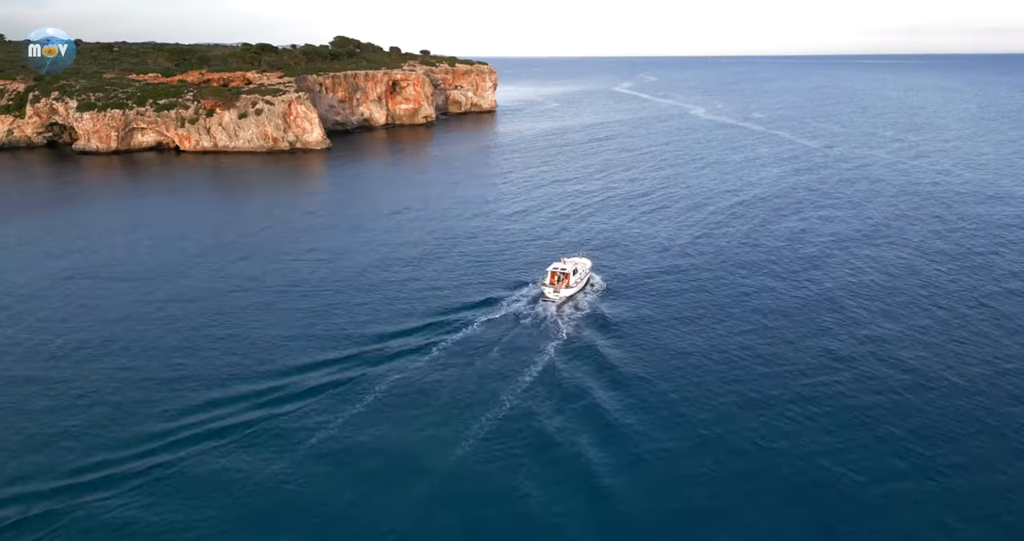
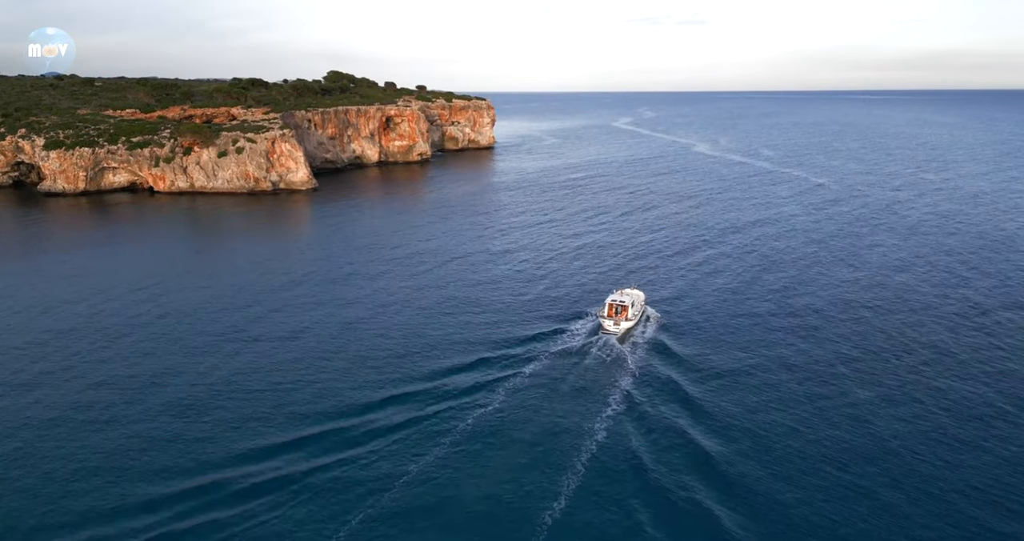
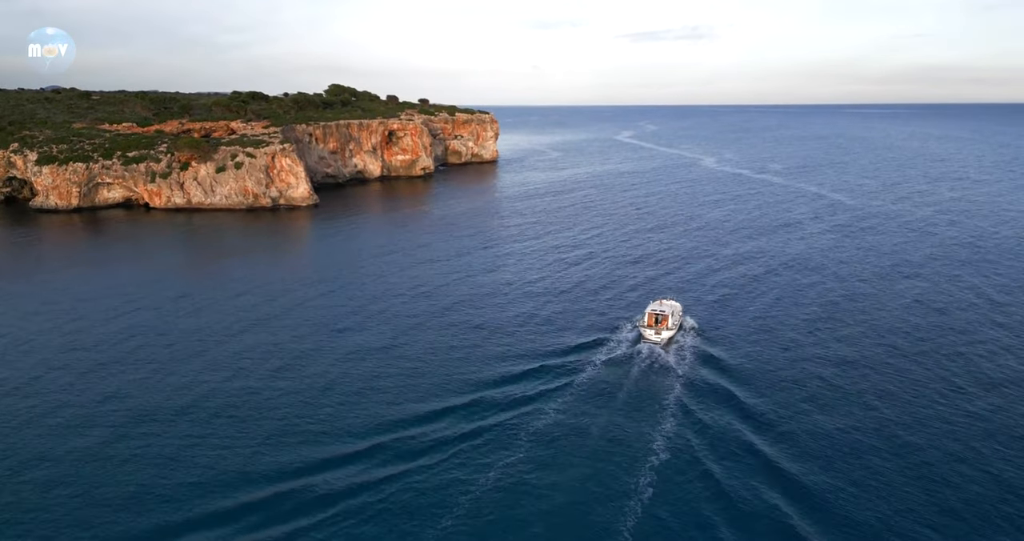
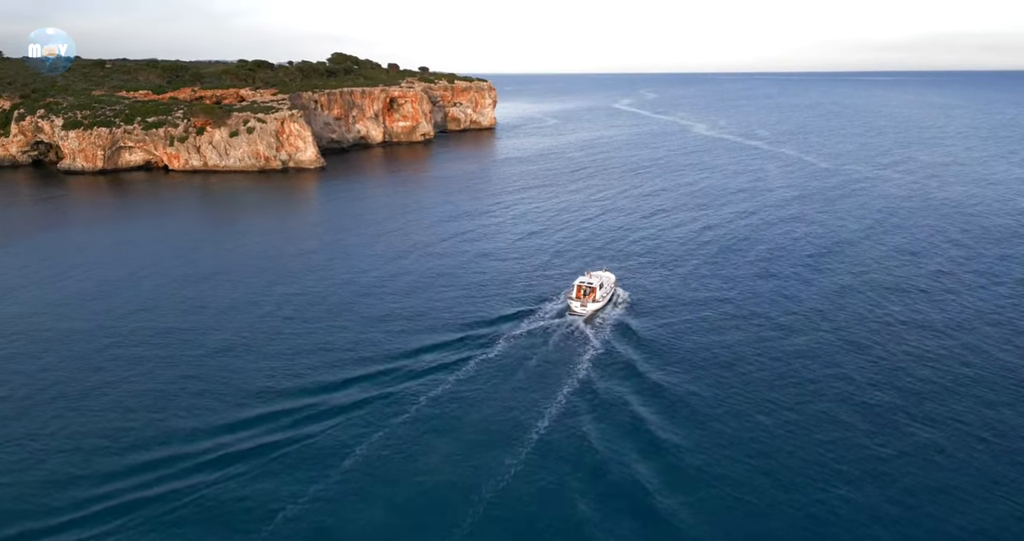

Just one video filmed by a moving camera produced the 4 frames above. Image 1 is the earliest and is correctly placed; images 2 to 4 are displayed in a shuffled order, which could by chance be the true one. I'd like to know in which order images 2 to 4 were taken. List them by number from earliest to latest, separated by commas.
4, 2, 3
